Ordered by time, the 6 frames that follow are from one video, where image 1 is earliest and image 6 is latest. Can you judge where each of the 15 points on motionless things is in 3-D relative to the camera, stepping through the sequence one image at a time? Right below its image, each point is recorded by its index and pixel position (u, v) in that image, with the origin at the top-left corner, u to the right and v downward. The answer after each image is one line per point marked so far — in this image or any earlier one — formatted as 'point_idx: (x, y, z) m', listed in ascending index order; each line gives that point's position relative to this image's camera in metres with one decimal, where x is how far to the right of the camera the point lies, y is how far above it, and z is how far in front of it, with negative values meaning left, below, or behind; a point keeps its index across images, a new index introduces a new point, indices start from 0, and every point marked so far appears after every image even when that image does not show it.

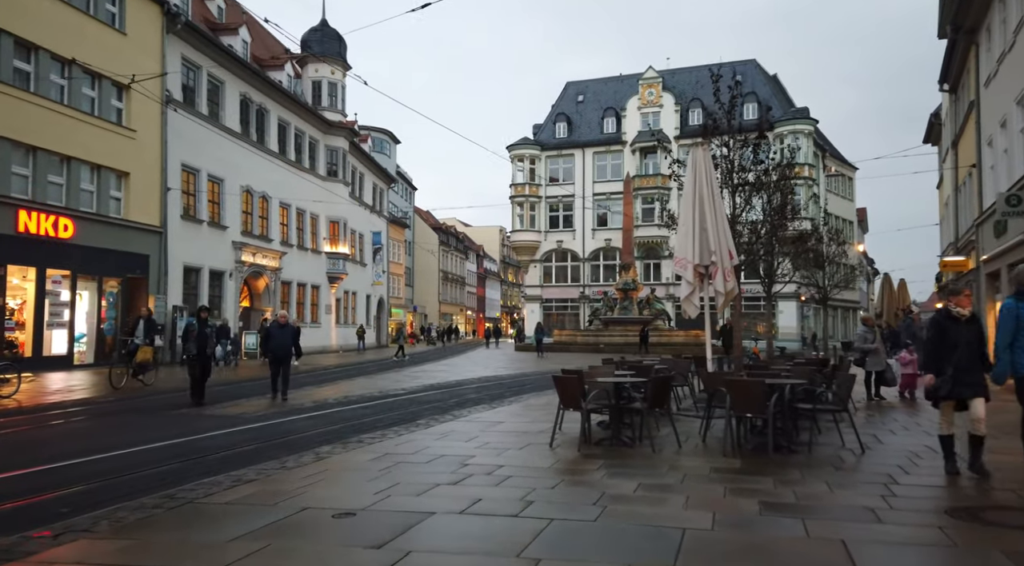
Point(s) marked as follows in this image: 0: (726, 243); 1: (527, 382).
0: (+3.4, +0.6, +12.3) m
1: (+0.4, -2.5, +19.5) m
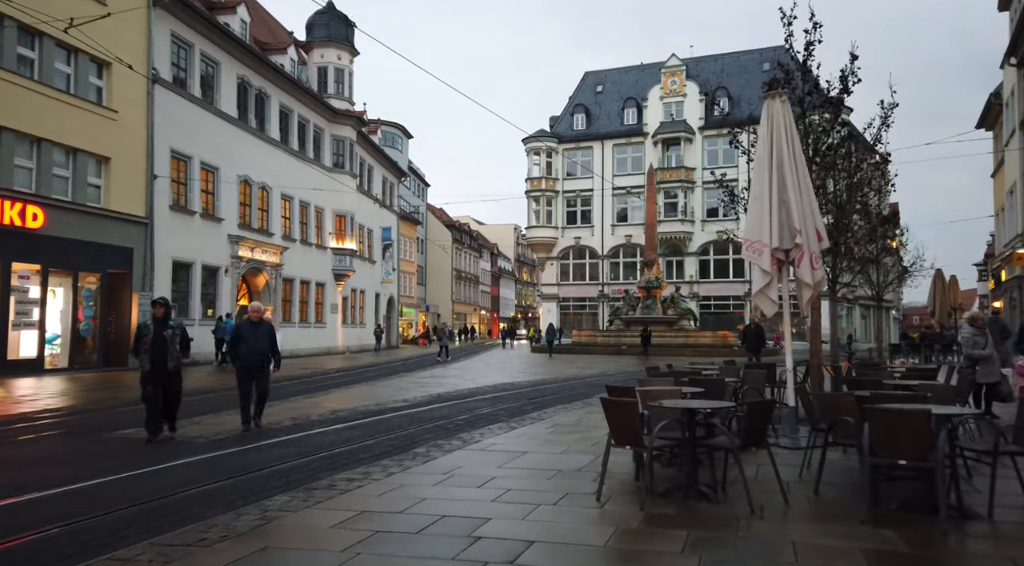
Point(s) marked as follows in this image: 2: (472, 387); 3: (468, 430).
0: (+3.7, +0.8, +9.6) m
1: (+0.8, -2.4, +16.8) m
2: (-0.9, -2.4, +18.2) m
3: (-0.6, -2.0, +10.7) m
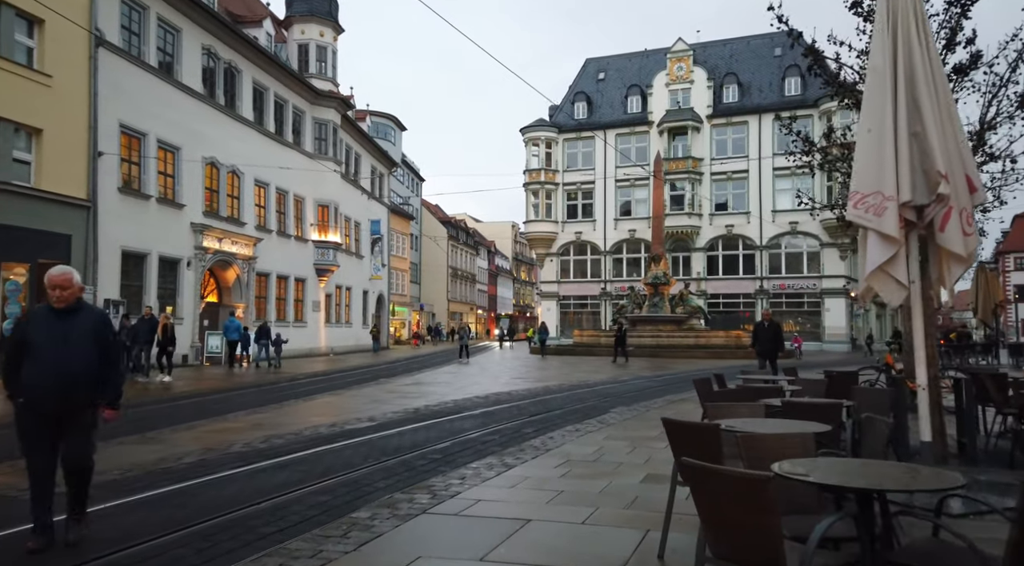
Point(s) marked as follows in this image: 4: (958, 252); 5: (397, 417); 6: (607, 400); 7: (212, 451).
0: (+3.6, +1.0, +6.3) m
1: (+0.8, -2.2, +13.6) m
2: (-1.0, -2.2, +14.9) m
3: (-0.7, -1.8, +7.5) m
4: (+3.5, +0.2, +6.2) m
5: (-1.8, -2.1, +12.1) m
6: (+1.8, -2.3, +15.0) m
7: (-3.4, -1.9, +8.7) m
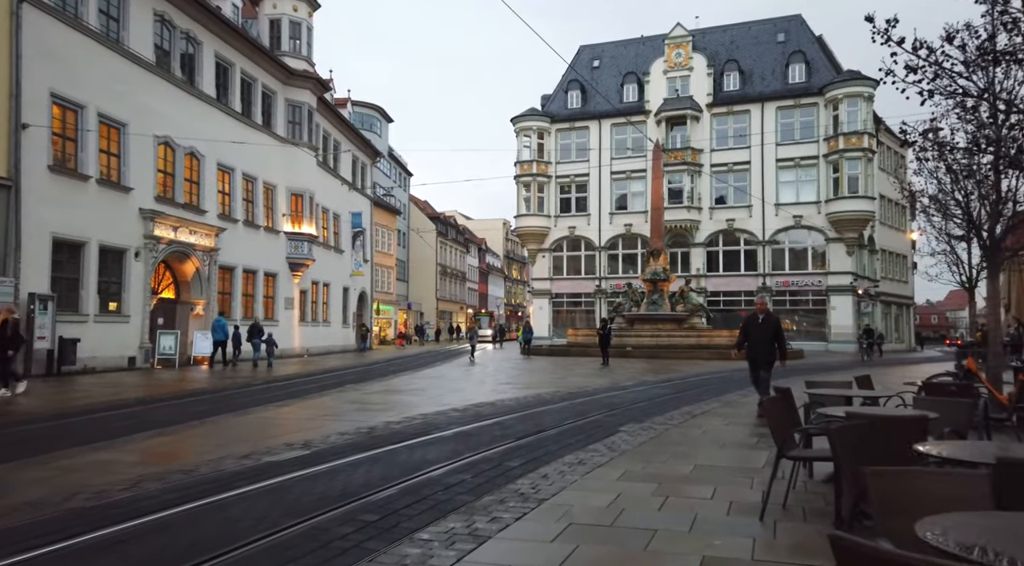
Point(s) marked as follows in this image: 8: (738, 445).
0: (+3.5, +1.2, +3.5) m
1: (+0.5, -2.0, +10.8) m
2: (-1.3, -2.0, +12.1) m
3: (-0.8, -1.6, +4.6) m
4: (+3.3, +0.4, +3.4) m
5: (-2.0, -1.9, +9.3) m
6: (+1.6, -2.1, +12.1) m
7: (-3.5, -1.7, +5.8) m
8: (+2.6, -1.9, +9.0) m
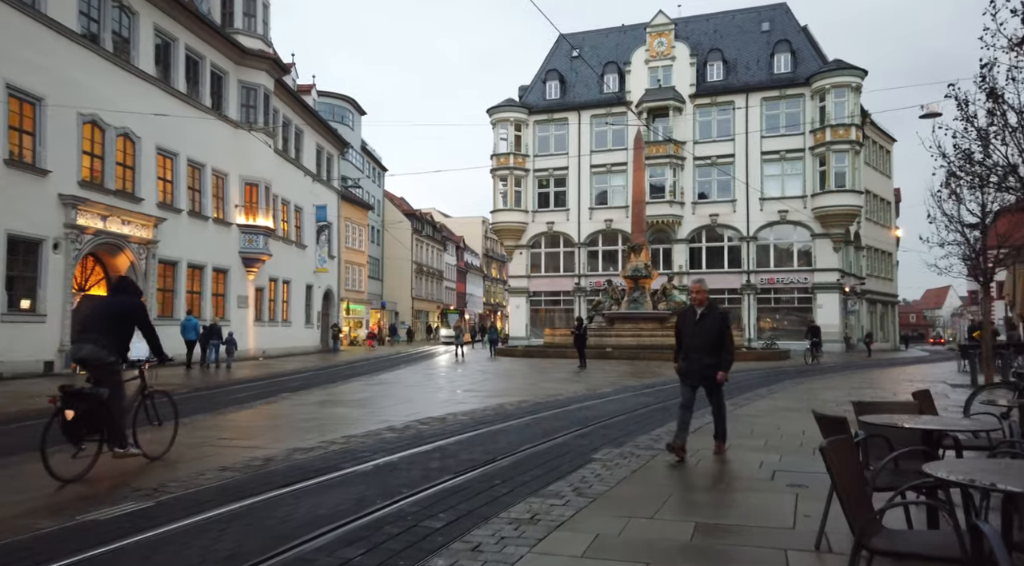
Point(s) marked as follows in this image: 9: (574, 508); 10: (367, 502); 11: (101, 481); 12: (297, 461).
0: (+3.0, +1.3, +1.3) m
1: (-0.1, -1.8, +8.4) m
2: (-1.9, -1.9, +9.7) m
3: (-1.3, -1.5, +2.2) m
4: (+2.9, +0.6, +1.1) m
5: (-2.6, -1.7, +6.8) m
6: (+0.9, -1.9, +9.8) m
7: (-4.0, -1.5, +3.4) m
8: (+2.1, -1.8, +6.7) m
9: (+0.5, -1.7, +6.0) m
10: (-1.1, -1.7, +6.0) m
11: (-3.6, -1.7, +6.9) m
12: (-2.2, -1.8, +7.8) m
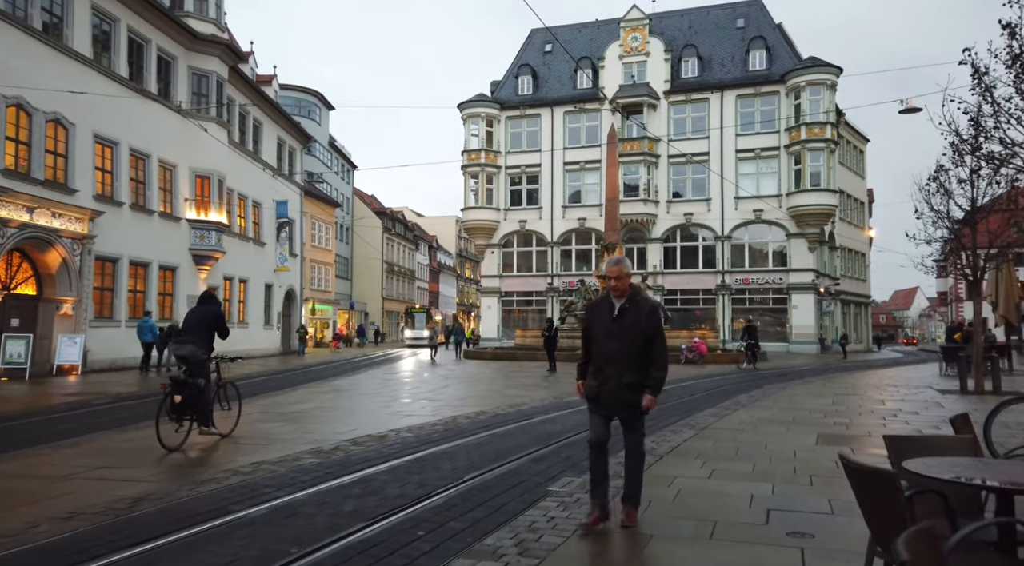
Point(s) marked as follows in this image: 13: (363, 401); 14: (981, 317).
0: (+2.7, +1.3, -0.1) m
1: (-0.6, -1.8, +6.9) m
2: (-2.5, -1.8, +8.2) m
3: (-1.6, -1.4, +0.7) m
4: (+2.6, +0.6, -0.3) m
5: (-3.0, -1.7, +5.3) m
6: (+0.3, -1.9, +8.4) m
7: (-4.4, -1.5, +1.8) m
8: (+1.6, -1.7, +5.3) m
9: (0.0, -1.7, +4.5) m
10: (-1.6, -1.6, +4.5) m
11: (-4.1, -1.7, +5.3) m
12: (-2.7, -1.7, +6.2) m
13: (-3.2, -2.4, +15.9) m
14: (+11.9, -0.9, +19.8) m
